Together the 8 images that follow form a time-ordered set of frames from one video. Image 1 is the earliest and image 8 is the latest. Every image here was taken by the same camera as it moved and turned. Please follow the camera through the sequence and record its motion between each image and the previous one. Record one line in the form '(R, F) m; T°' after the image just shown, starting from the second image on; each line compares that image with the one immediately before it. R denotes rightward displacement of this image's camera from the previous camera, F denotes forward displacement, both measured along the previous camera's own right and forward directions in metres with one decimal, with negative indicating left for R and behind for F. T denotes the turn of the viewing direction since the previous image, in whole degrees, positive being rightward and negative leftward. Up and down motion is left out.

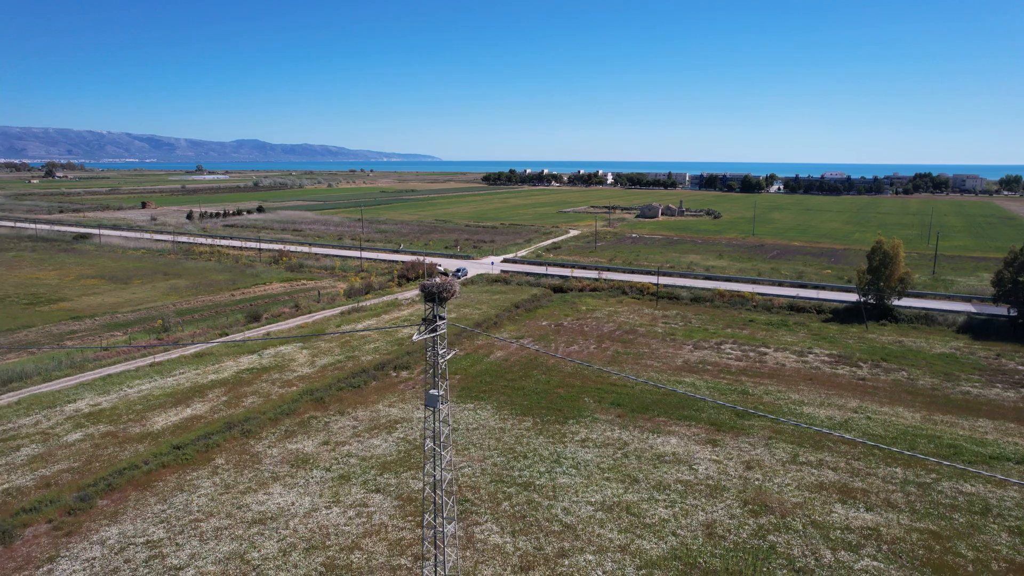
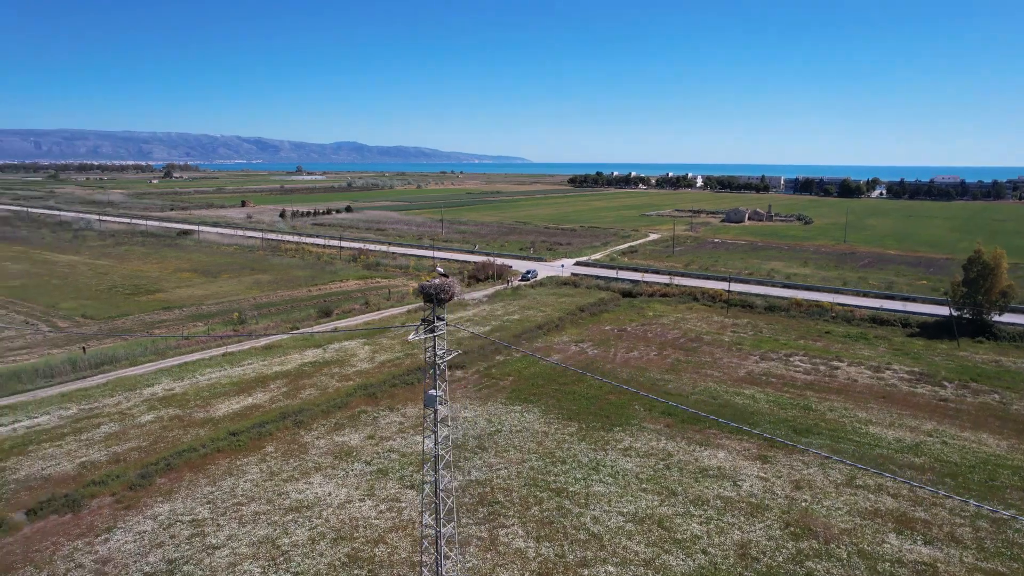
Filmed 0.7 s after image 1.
(+1.5, +0.1) m; -8°
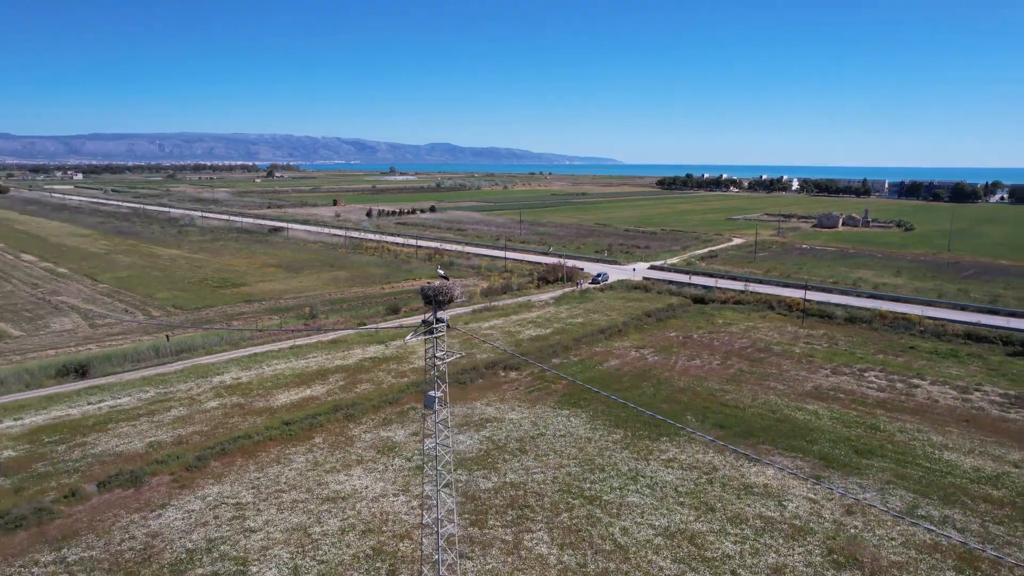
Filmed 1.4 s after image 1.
(+1.5, +0.2) m; -8°
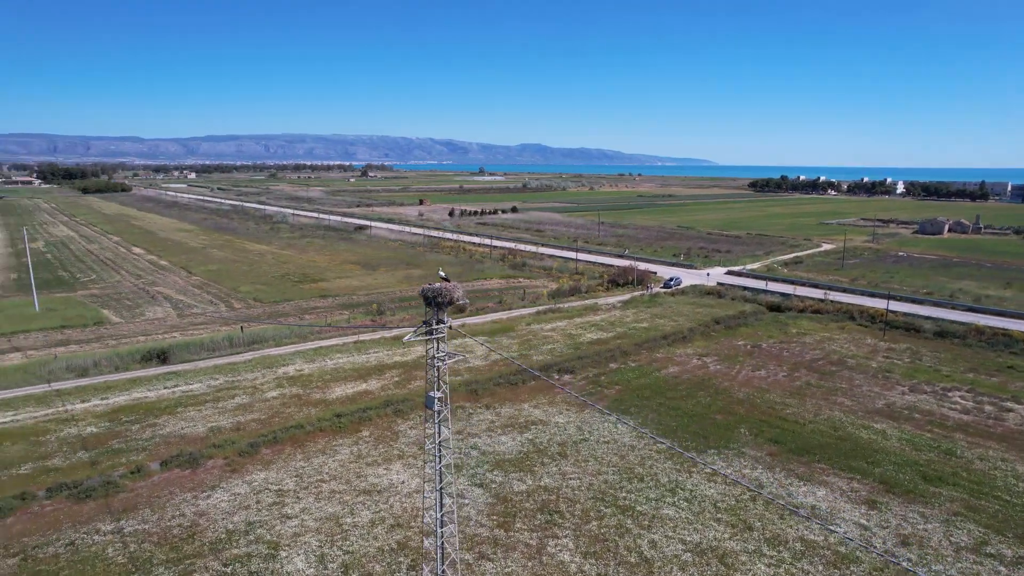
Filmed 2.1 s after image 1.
(+1.5, +0.2) m; -8°
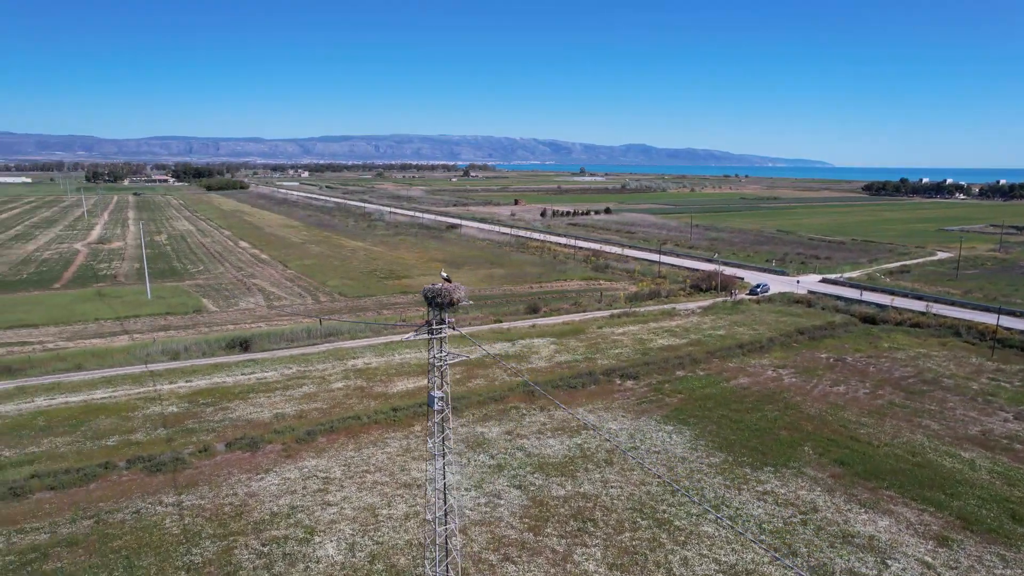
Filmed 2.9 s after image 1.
(+1.7, +0.2) m; -9°
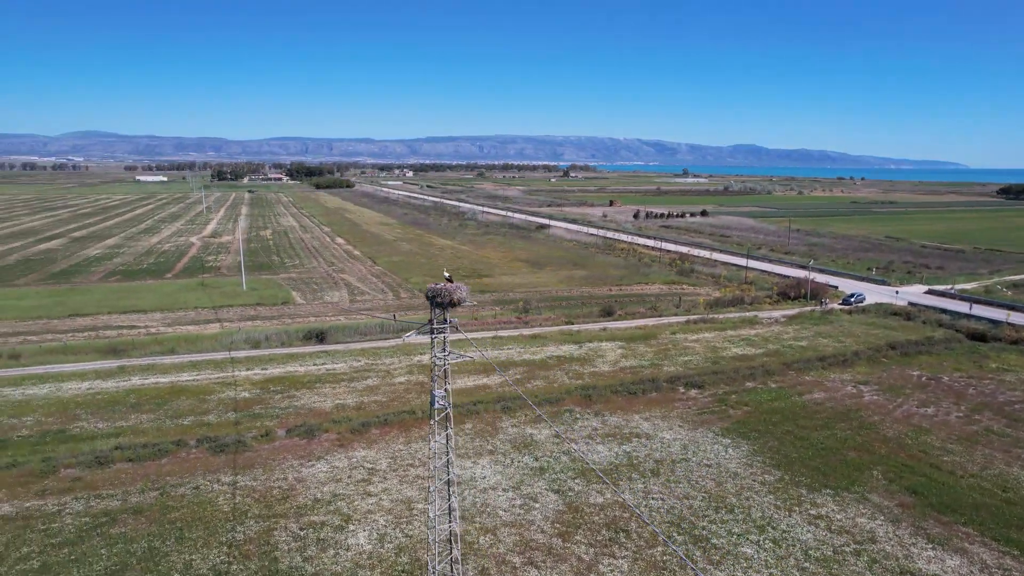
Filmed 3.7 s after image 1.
(+1.7, +0.2) m; -9°
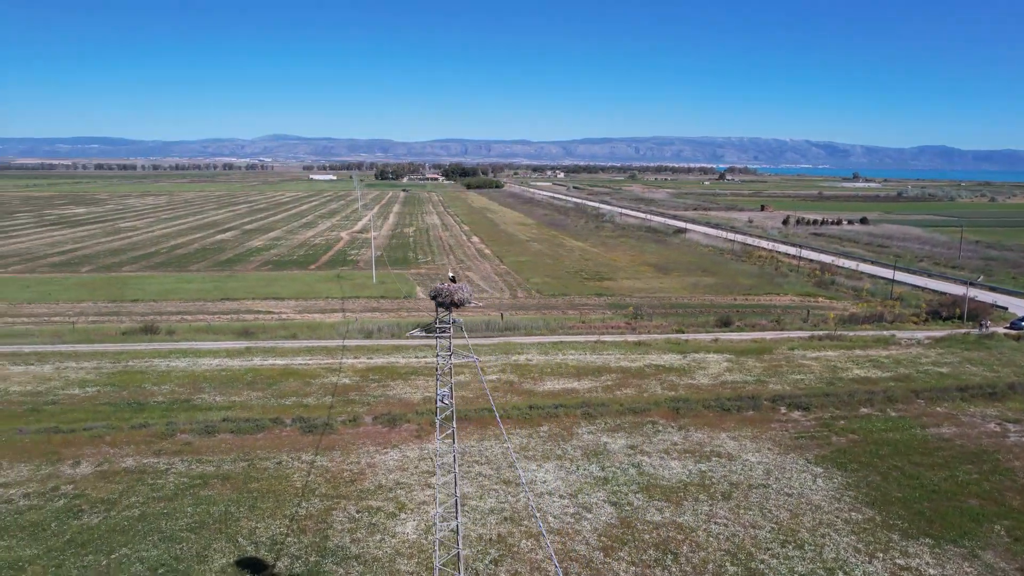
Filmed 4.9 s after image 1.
(+2.5, +0.5) m; -13°
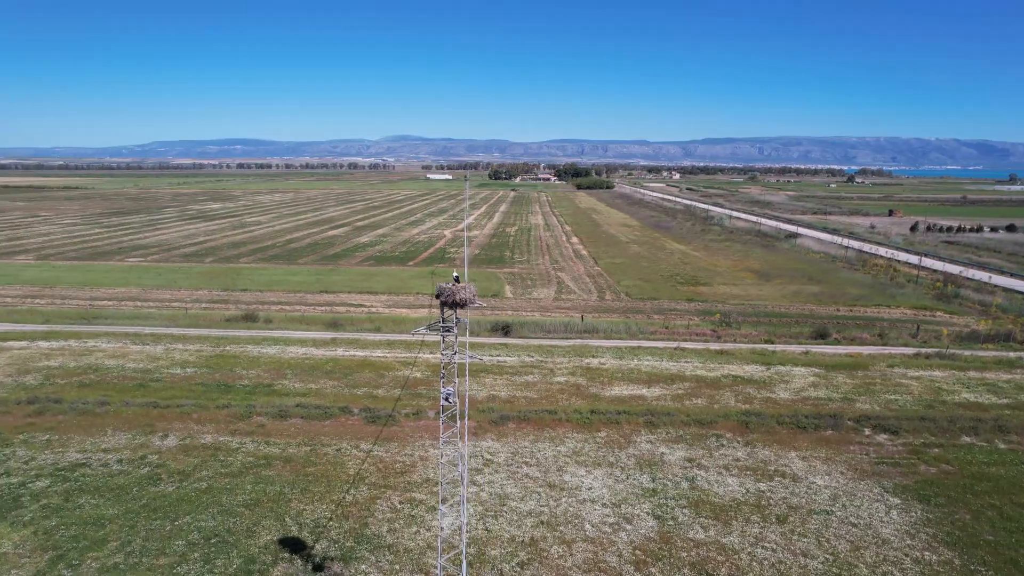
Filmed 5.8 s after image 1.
(+1.9, +0.3) m; -10°
